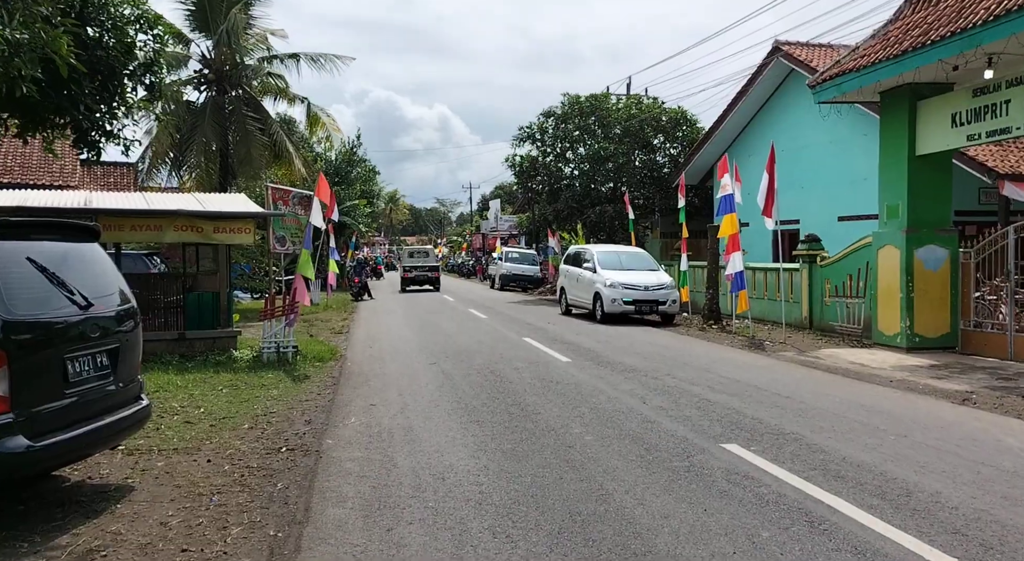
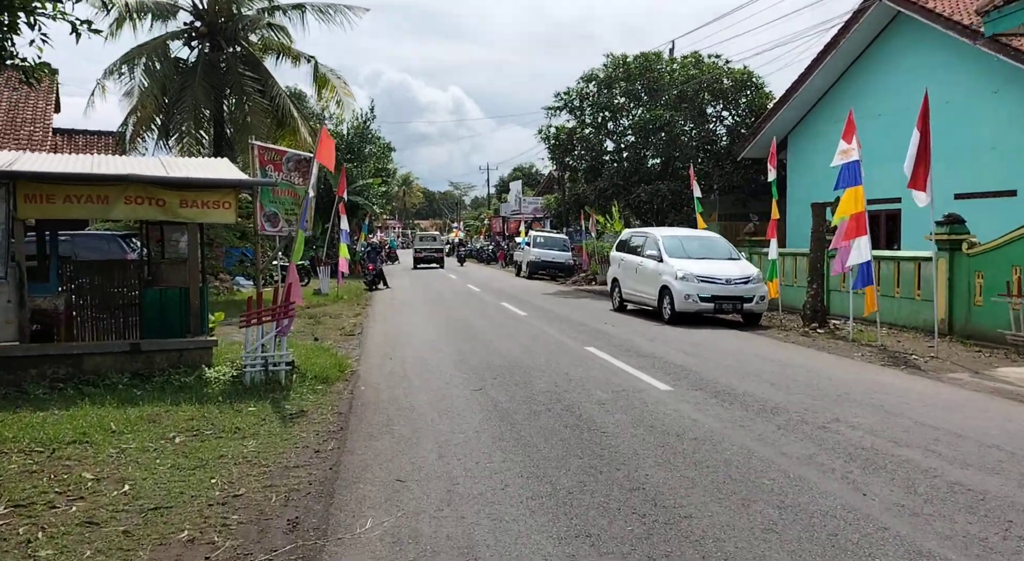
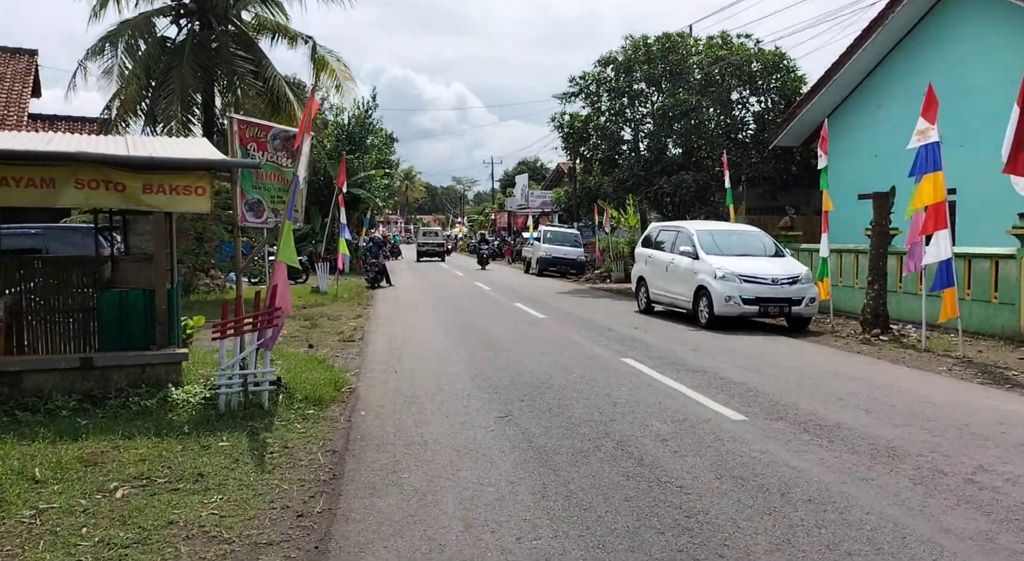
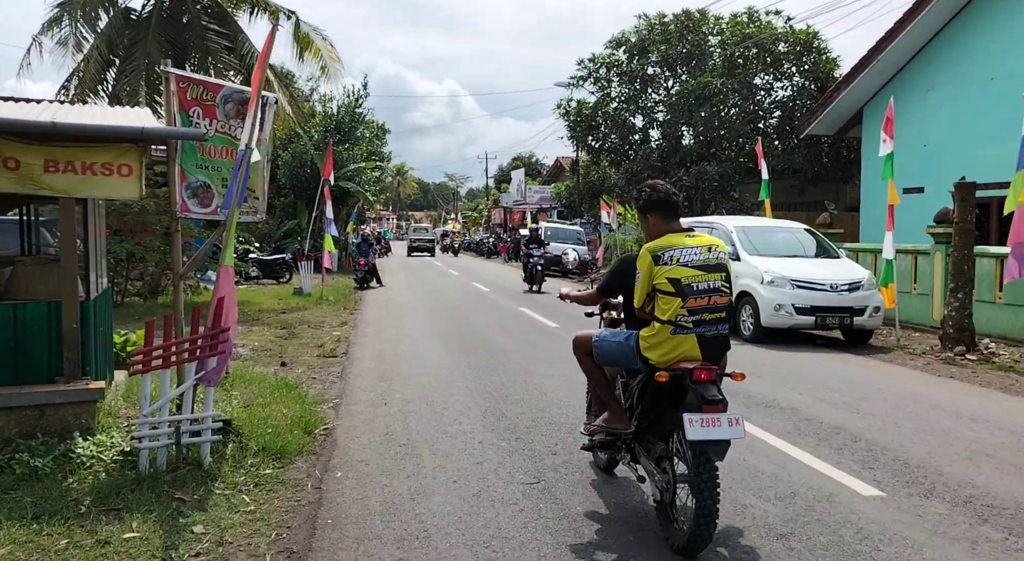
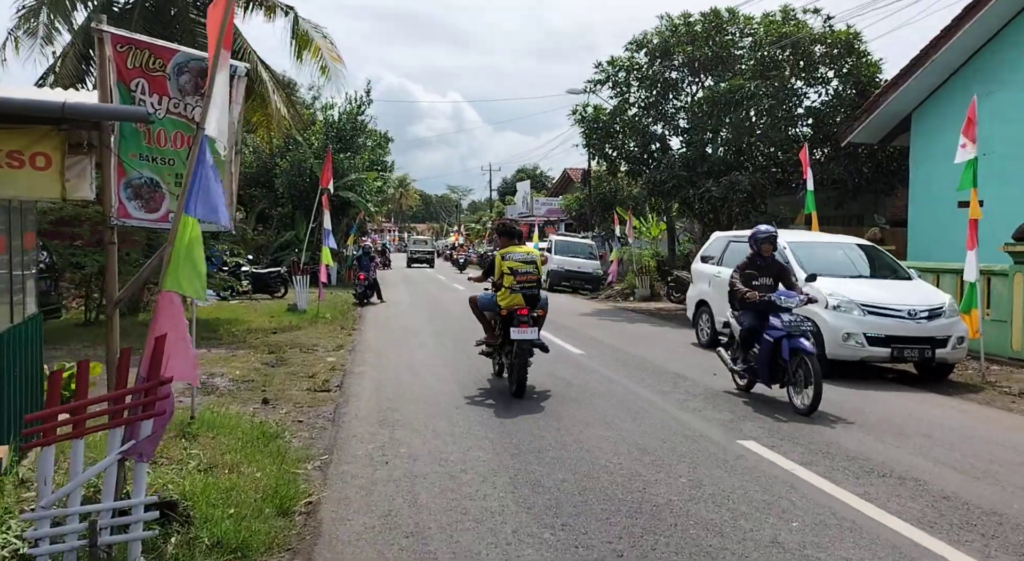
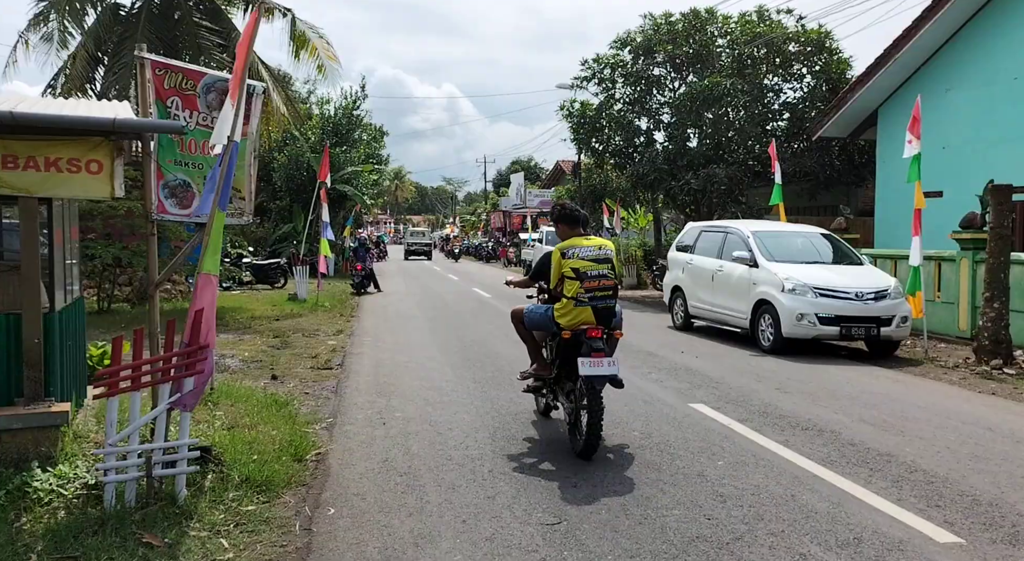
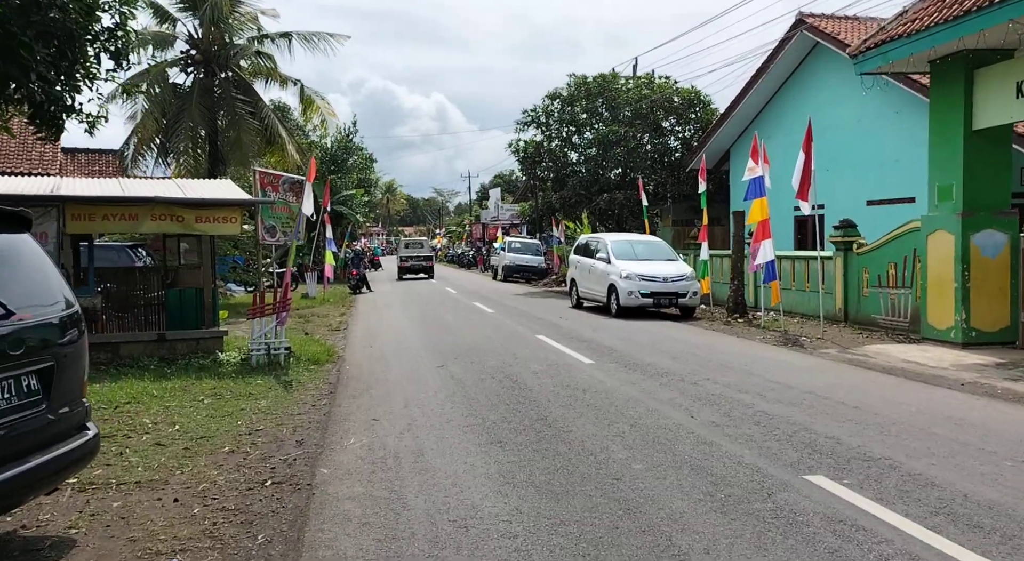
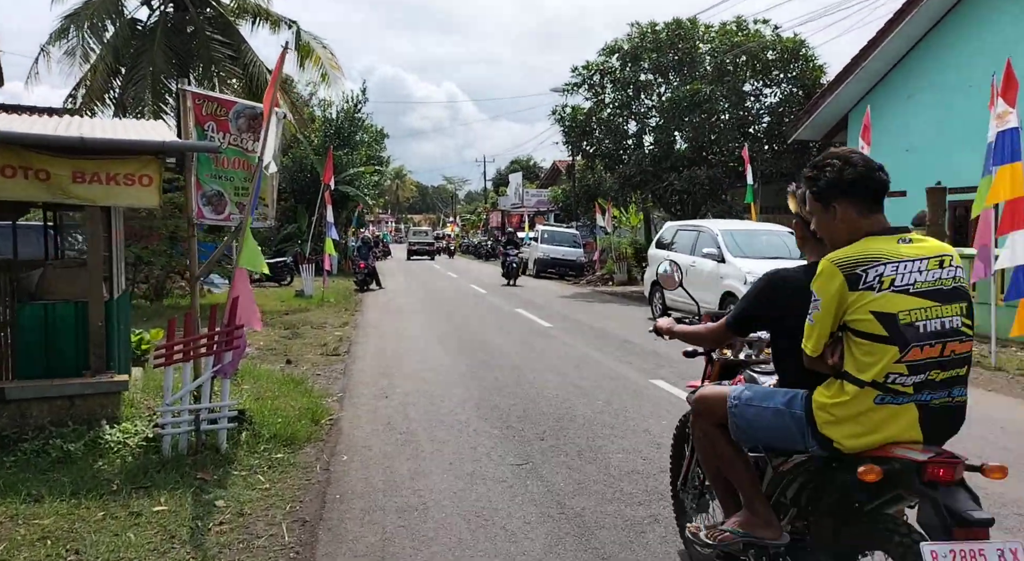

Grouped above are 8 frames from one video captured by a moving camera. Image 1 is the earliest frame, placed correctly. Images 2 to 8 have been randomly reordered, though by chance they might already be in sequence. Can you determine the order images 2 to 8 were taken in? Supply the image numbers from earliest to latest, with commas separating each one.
7, 2, 3, 8, 4, 6, 5
